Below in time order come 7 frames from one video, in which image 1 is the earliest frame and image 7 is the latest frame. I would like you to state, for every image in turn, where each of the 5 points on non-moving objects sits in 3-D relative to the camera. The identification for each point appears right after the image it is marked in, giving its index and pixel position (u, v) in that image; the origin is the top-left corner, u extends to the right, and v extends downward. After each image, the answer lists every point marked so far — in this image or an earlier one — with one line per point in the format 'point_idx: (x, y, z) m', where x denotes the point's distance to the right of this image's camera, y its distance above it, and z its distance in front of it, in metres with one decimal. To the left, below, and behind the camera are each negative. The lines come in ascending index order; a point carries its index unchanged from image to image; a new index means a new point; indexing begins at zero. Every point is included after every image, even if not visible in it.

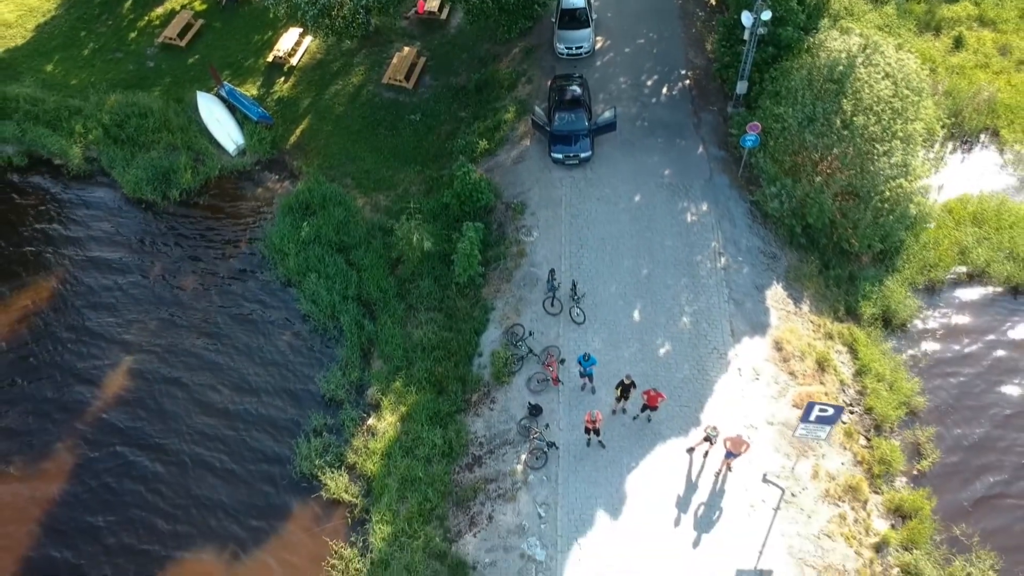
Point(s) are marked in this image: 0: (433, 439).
0: (-1.6, -3.0, +19.5) m
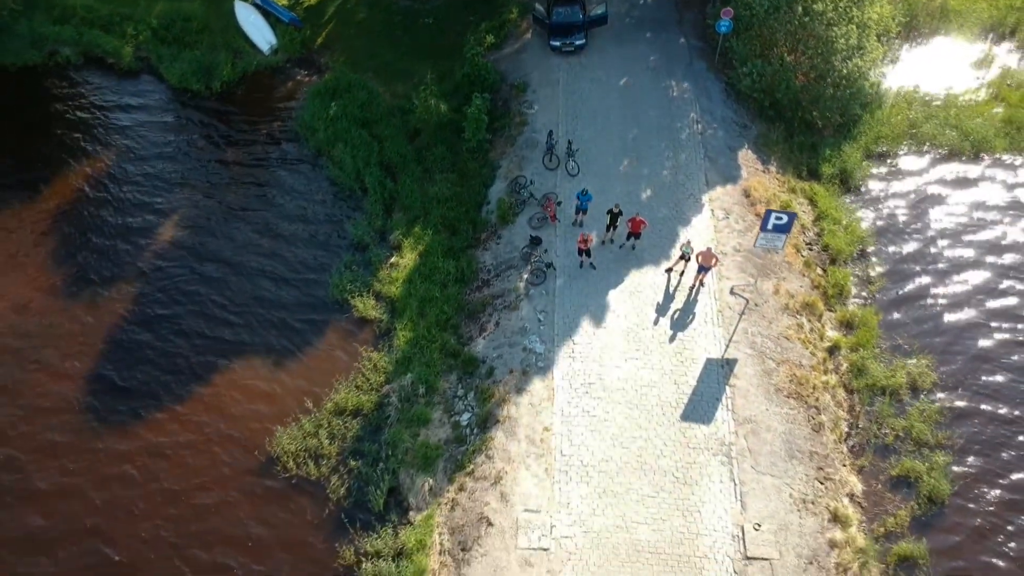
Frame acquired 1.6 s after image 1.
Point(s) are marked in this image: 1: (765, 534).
0: (-1.5, +0.5, +22.6) m
1: (+4.7, -4.6, +18.1) m
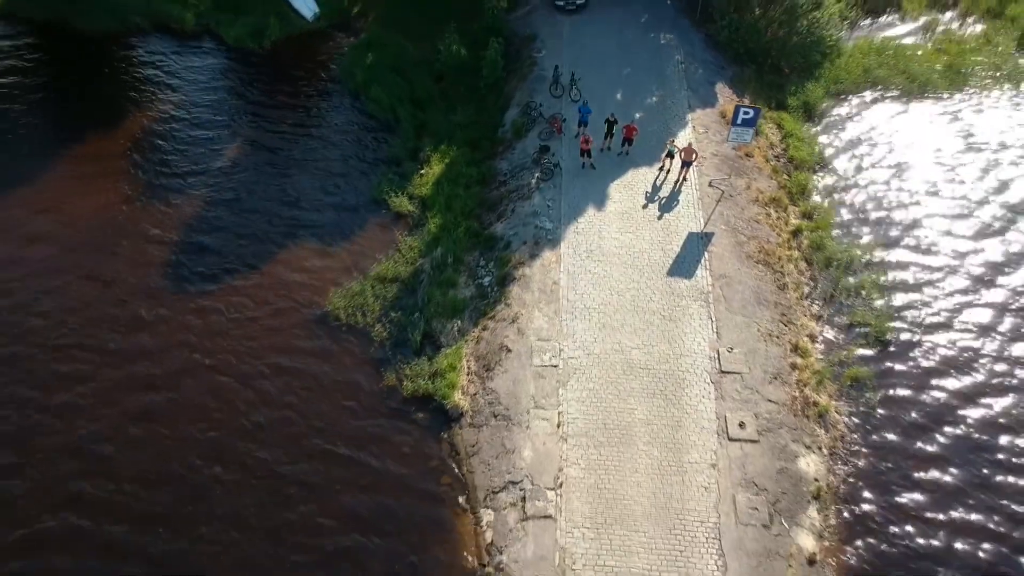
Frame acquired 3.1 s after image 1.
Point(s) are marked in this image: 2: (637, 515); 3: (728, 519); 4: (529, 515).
0: (-1.1, +3.2, +26.8) m
1: (+5.0, -1.5, +21.8) m
2: (+2.5, -4.5, +19.2) m
3: (+4.2, -4.5, +19.1) m
4: (+0.4, -4.5, +19.3) m
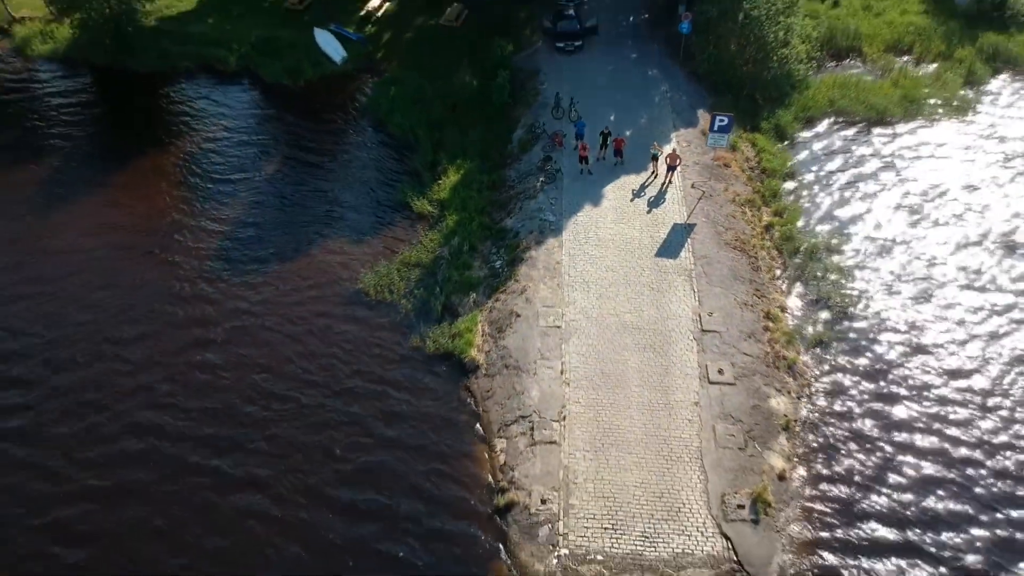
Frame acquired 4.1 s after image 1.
0: (-0.9, +3.4, +30.5) m
1: (+5.2, -0.8, +25.1) m
2: (+2.7, -3.5, +22.2) m
3: (+4.5, -3.5, +22.2) m
4: (+0.6, -3.5, +22.3) m
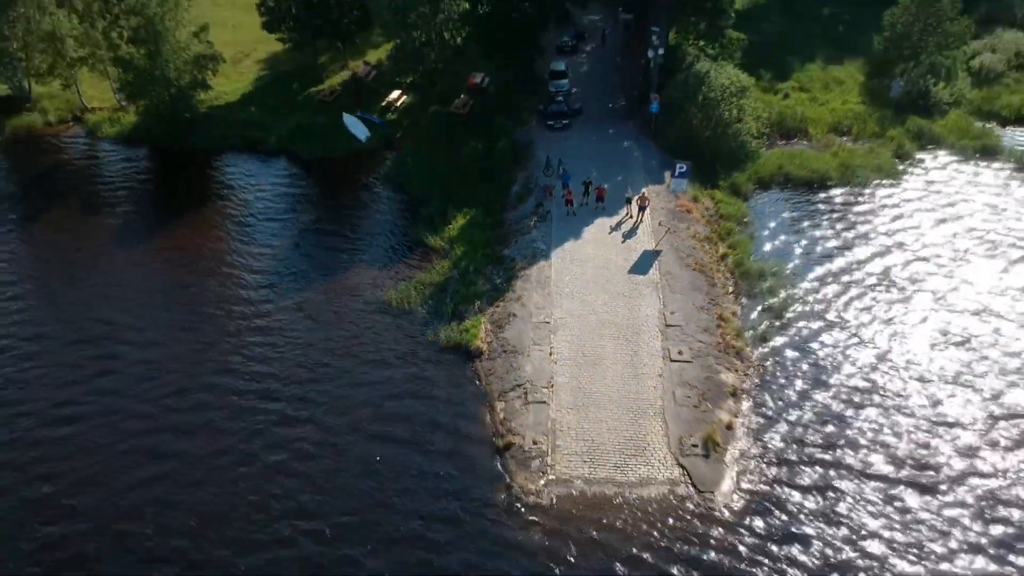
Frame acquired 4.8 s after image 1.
0: (-1.0, +2.5, +36.5) m
1: (+5.2, -0.9, +30.6) m
2: (+2.6, -3.1, +27.3) m
3: (+4.4, -3.2, +27.3) m
4: (+0.5, -3.2, +27.4) m
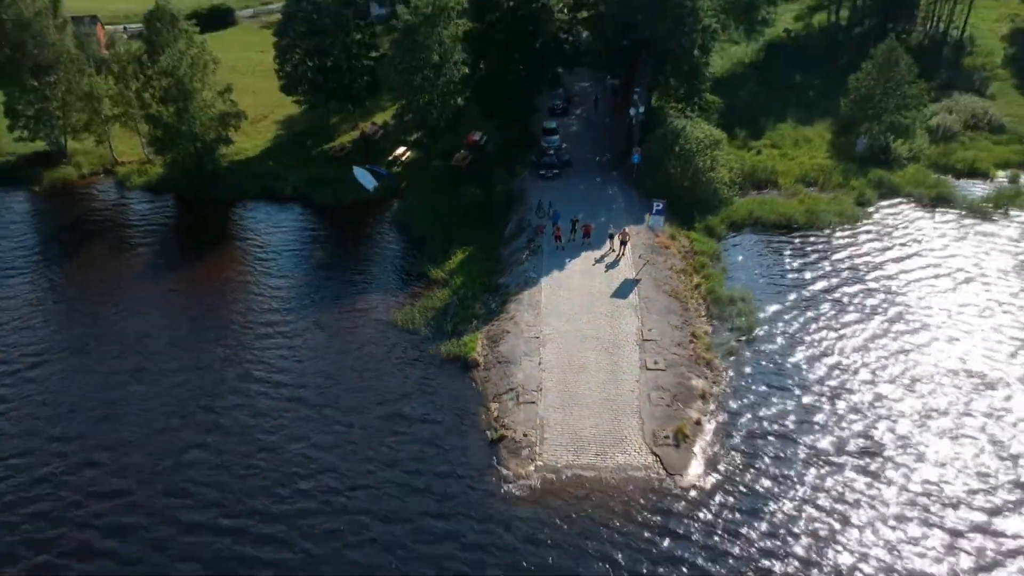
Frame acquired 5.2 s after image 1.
0: (-1.2, +1.3, +40.3) m
1: (+4.9, -1.6, +34.2) m
2: (+2.4, -3.5, +30.7) m
3: (+4.2, -3.6, +30.6) m
4: (+0.3, -3.6, +30.8) m
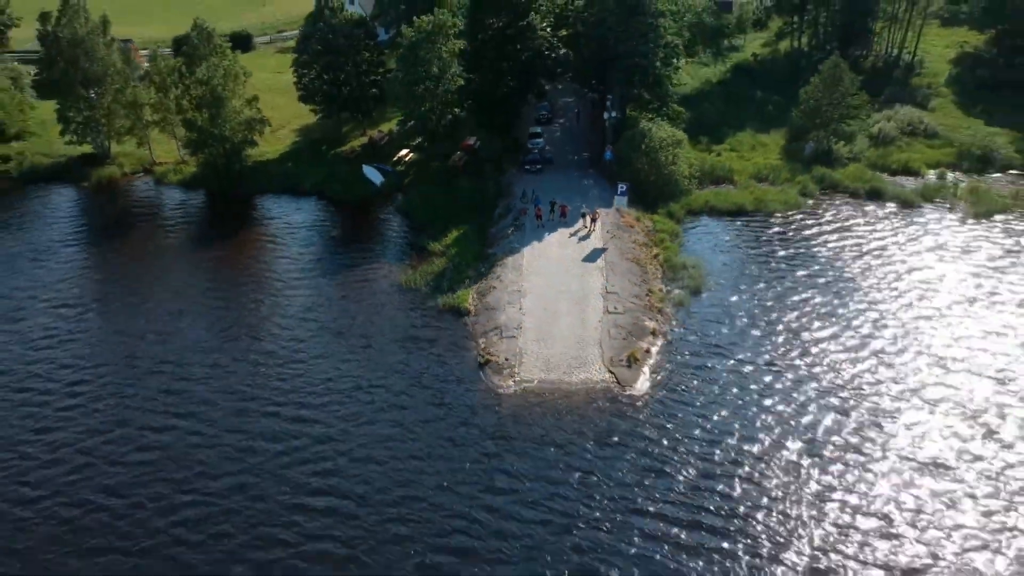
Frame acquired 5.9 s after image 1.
0: (-1.8, +2.6, +47.2) m
1: (+4.3, 0.0, +41.0) m
2: (+1.8, -1.8, +37.4) m
3: (+3.6, -1.9, +37.4) m
4: (-0.3, -1.9, +37.5) m
